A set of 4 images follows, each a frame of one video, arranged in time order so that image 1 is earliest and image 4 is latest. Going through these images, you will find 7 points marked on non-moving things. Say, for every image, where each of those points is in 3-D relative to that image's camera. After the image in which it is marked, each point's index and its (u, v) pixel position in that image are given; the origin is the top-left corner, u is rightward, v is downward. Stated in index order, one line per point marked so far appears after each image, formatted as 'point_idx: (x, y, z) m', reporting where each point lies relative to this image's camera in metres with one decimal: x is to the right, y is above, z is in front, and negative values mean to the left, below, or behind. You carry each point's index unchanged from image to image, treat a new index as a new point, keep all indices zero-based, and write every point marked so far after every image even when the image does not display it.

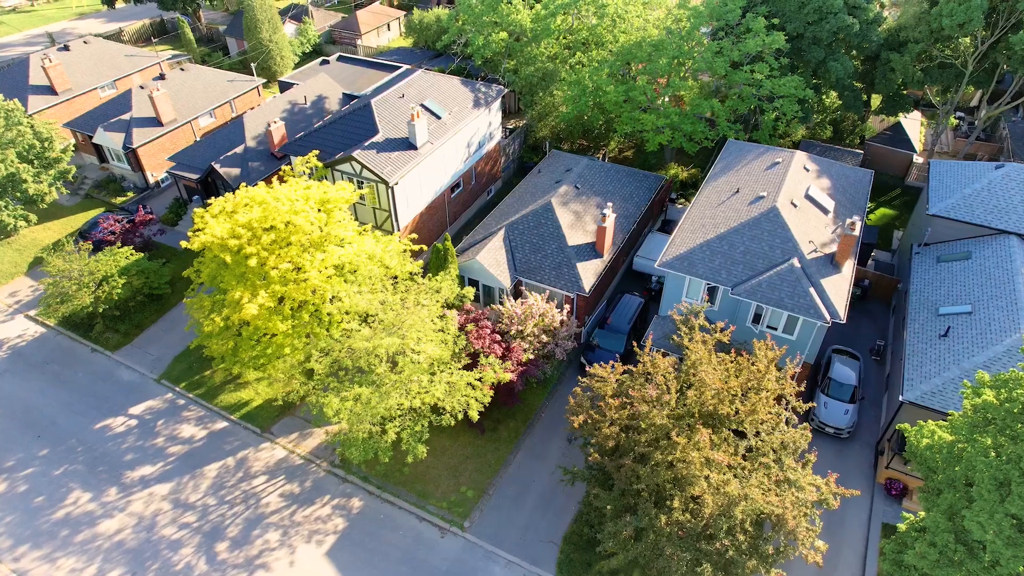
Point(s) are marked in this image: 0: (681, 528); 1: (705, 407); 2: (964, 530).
0: (+4.8, -6.7, +18.2) m
1: (+5.6, -3.4, +18.8) m
2: (+10.3, -5.5, +14.8) m
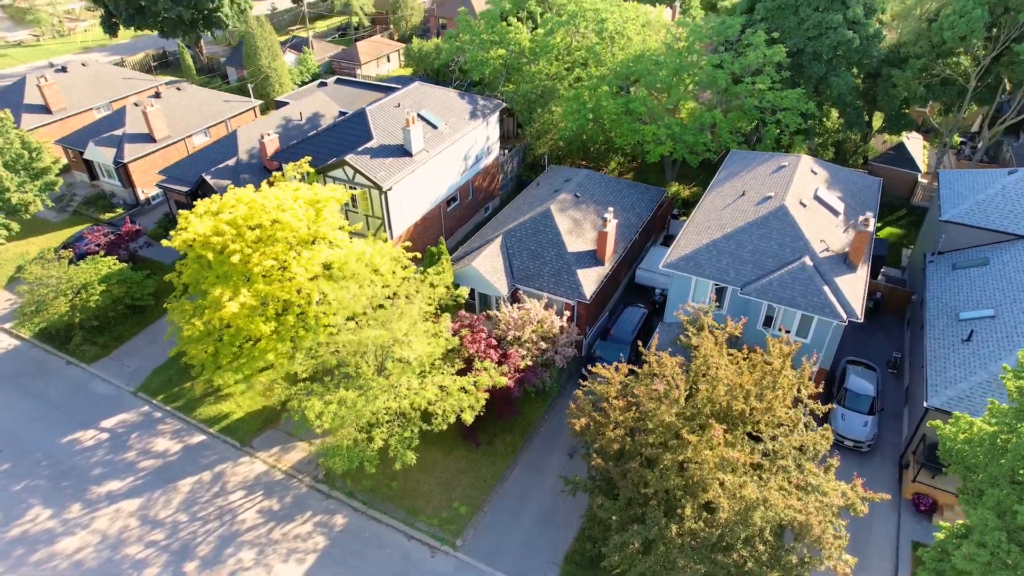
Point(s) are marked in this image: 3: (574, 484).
0: (+4.6, -6.4, +16.5) m
1: (+5.5, -3.1, +17.4) m
2: (+10.2, -4.9, +13.2) m
3: (+1.8, -5.8, +19.1) m
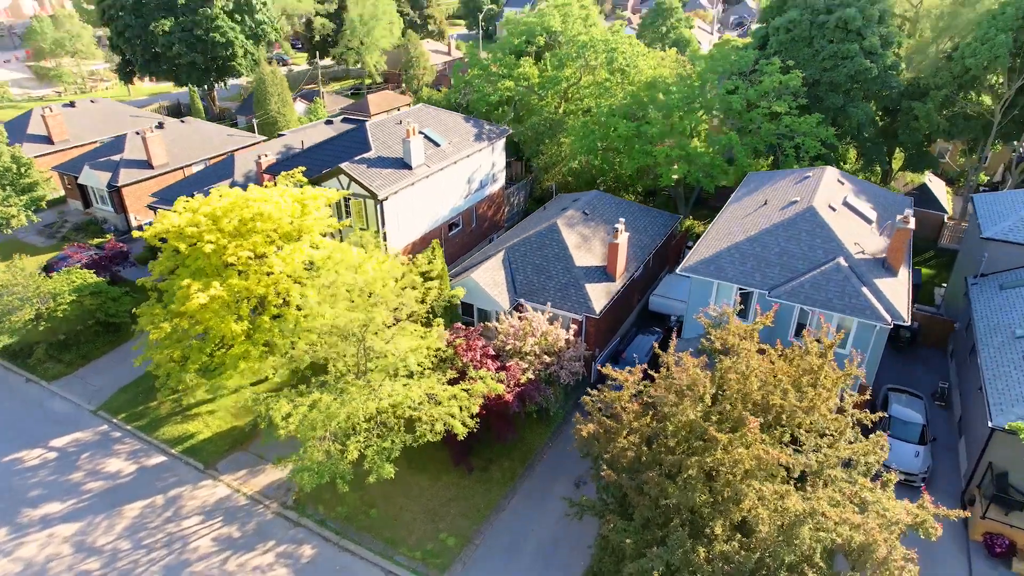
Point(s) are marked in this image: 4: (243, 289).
0: (+4.5, -5.7, +13.6) m
1: (+5.4, -2.7, +14.7) m
2: (+10.0, -3.9, +10.3) m
3: (+1.7, -5.5, +16.2) m
4: (-8.0, 0.0, +19.3) m
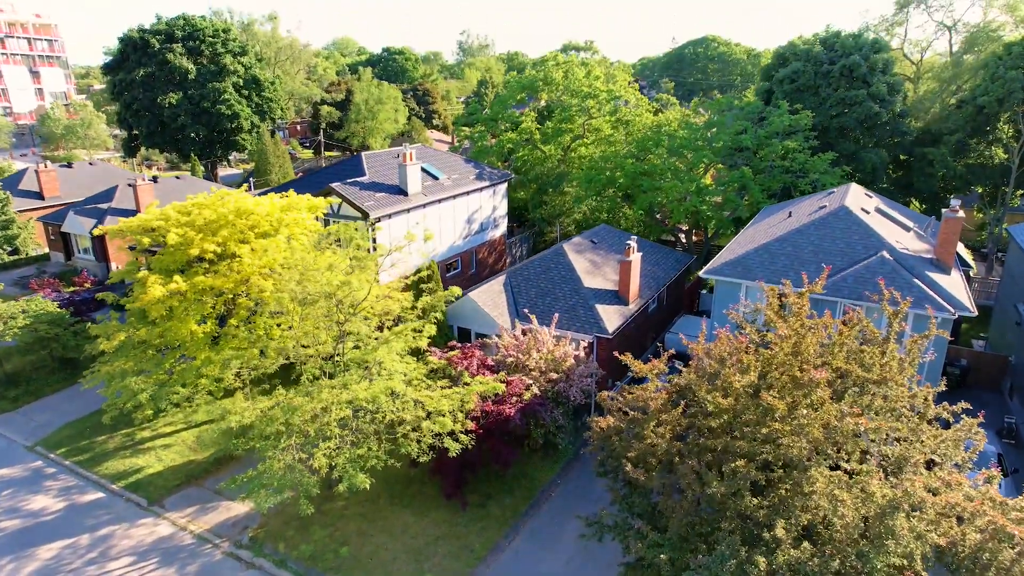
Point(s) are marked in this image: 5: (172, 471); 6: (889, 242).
0: (+4.5, -4.6, +10.3) m
1: (+5.4, -1.7, +12.0) m
2: (+10.1, -2.2, +7.4) m
3: (+1.8, -4.8, +13.0) m
4: (-8.0, +0.1, +17.1) m
5: (-9.9, -5.3, +18.8) m
6: (+10.2, +1.3, +17.5) m
